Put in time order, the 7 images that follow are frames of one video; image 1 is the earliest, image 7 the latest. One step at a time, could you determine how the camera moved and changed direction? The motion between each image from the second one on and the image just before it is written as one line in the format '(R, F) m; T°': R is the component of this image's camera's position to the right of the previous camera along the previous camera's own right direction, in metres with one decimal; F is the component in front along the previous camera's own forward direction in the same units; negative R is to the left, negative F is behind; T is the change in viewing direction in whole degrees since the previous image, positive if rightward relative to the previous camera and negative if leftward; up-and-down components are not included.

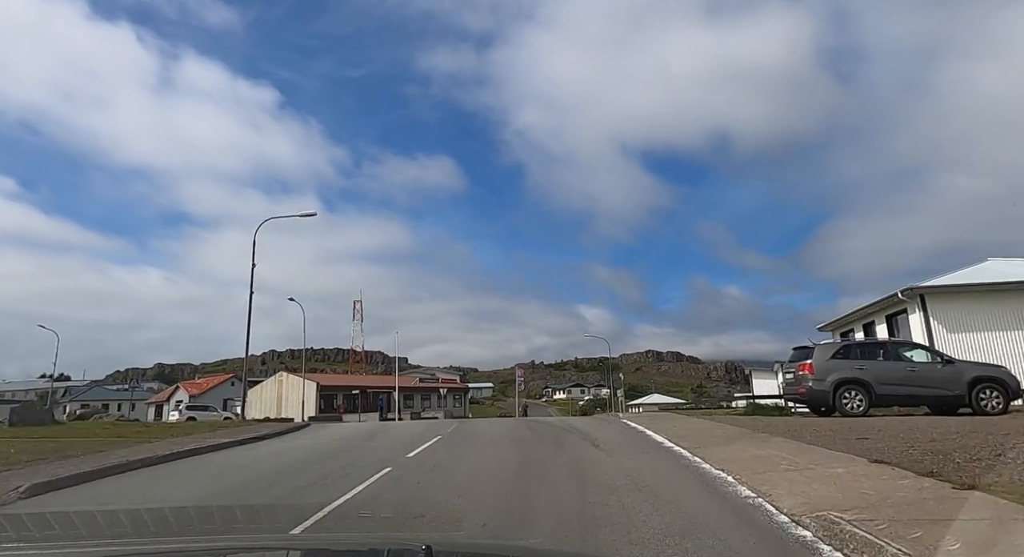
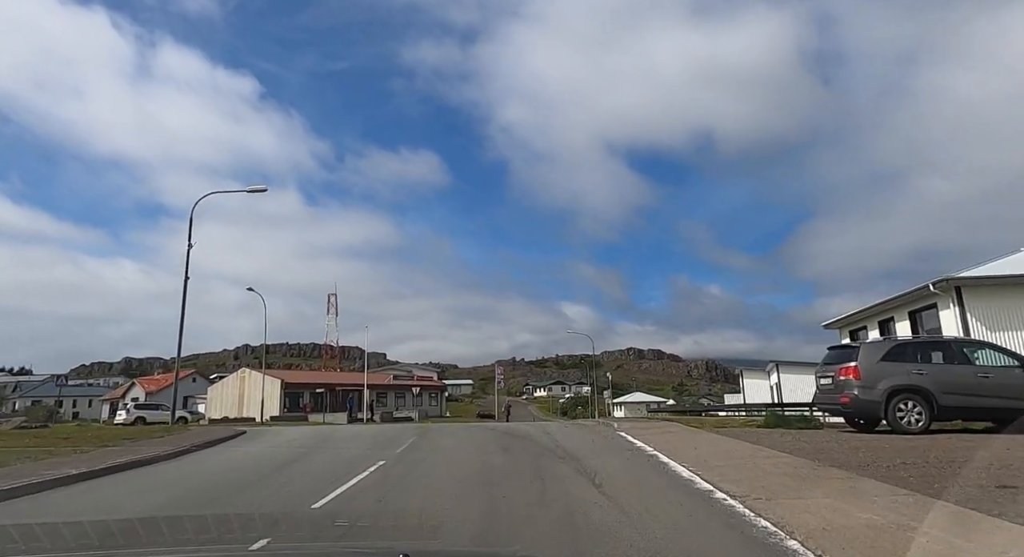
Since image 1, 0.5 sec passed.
(+0.1, +1.8) m; +2°
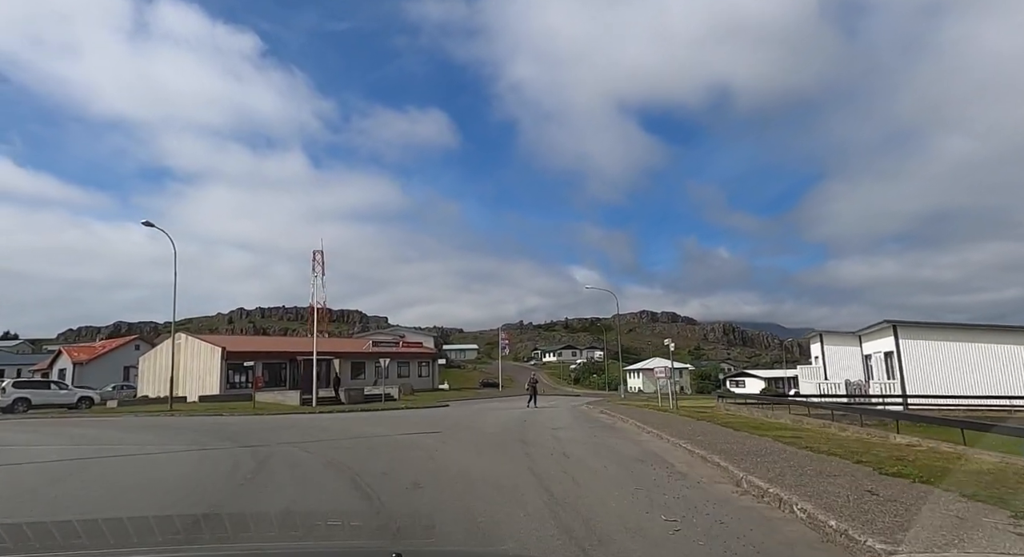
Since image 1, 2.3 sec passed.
(+0.1, +6.9) m; -1°
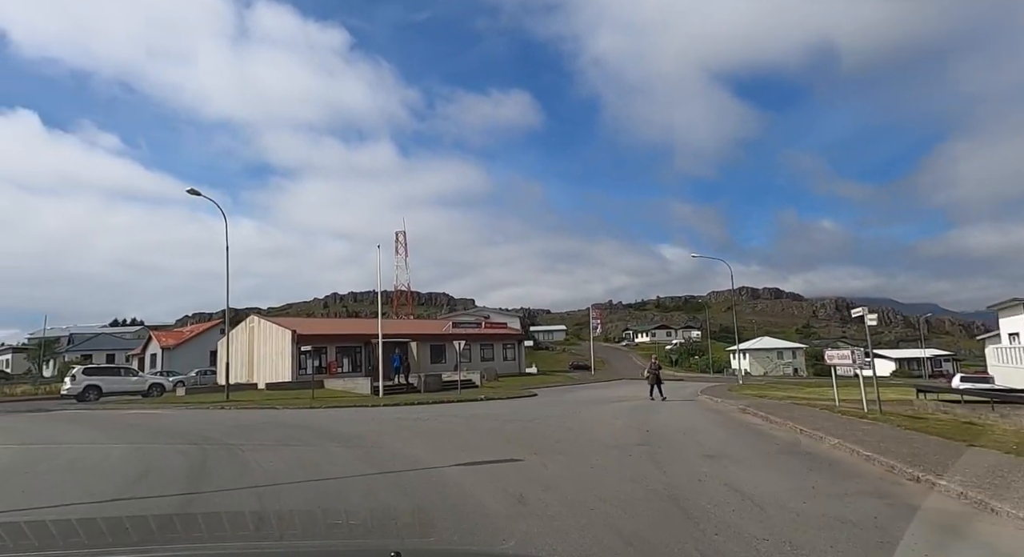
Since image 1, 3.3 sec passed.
(-0.2, +3.0) m; -7°
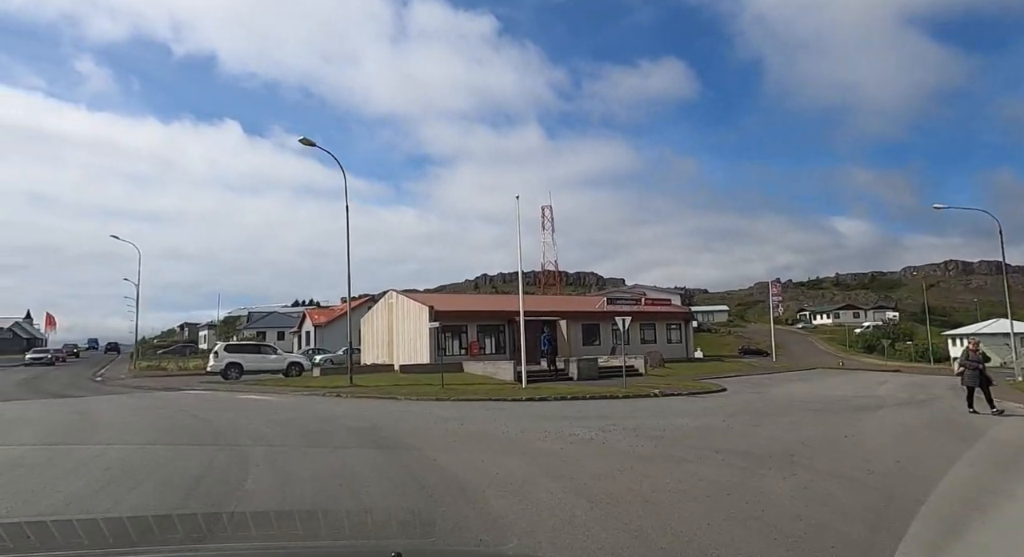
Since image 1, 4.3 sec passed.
(-0.5, +3.4) m; -13°
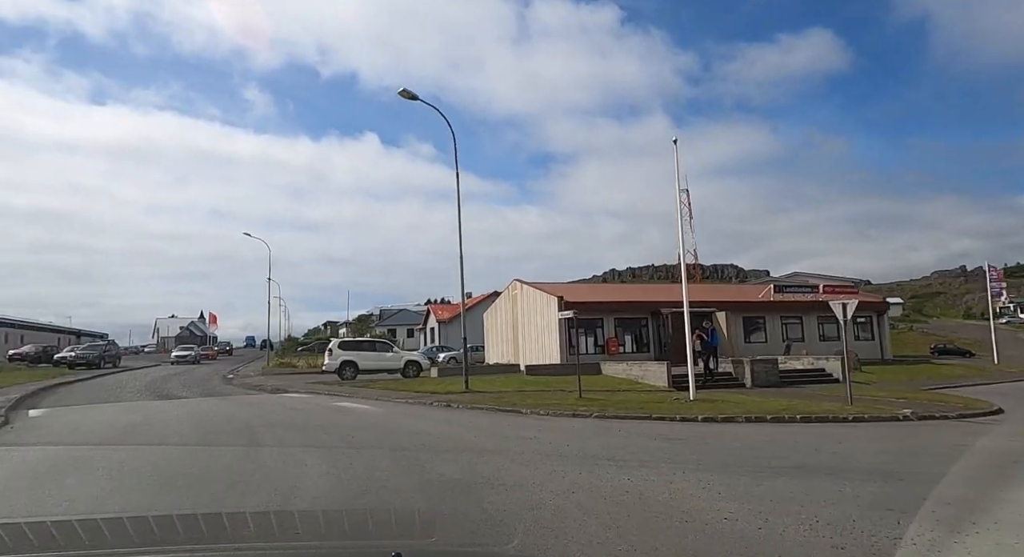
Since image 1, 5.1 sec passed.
(-0.4, +3.0) m; -11°
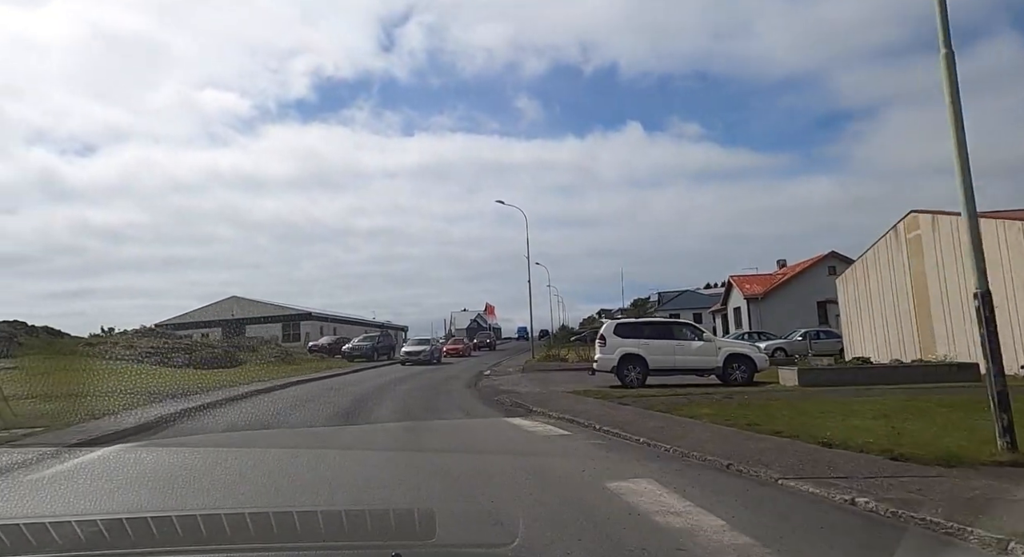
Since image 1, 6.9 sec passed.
(-2.1, +7.7) m; -22°
